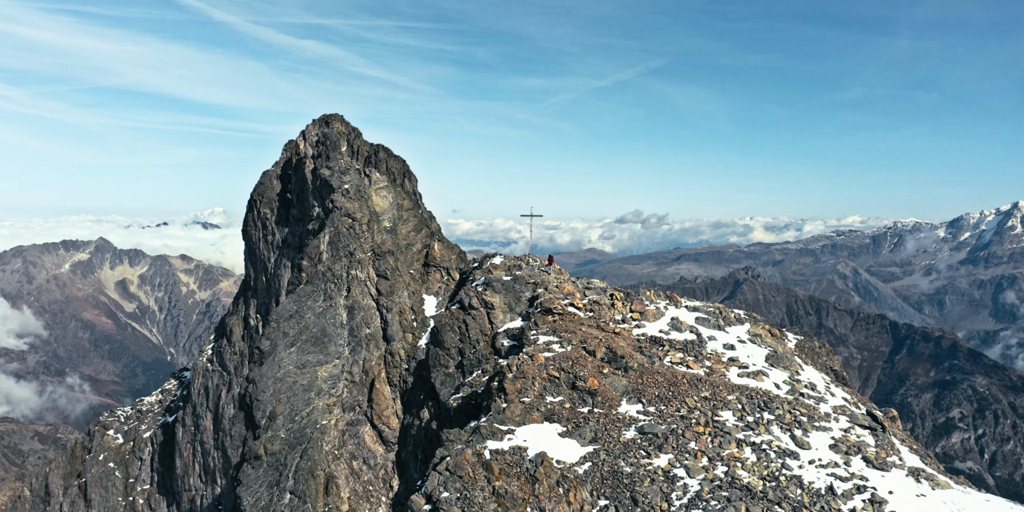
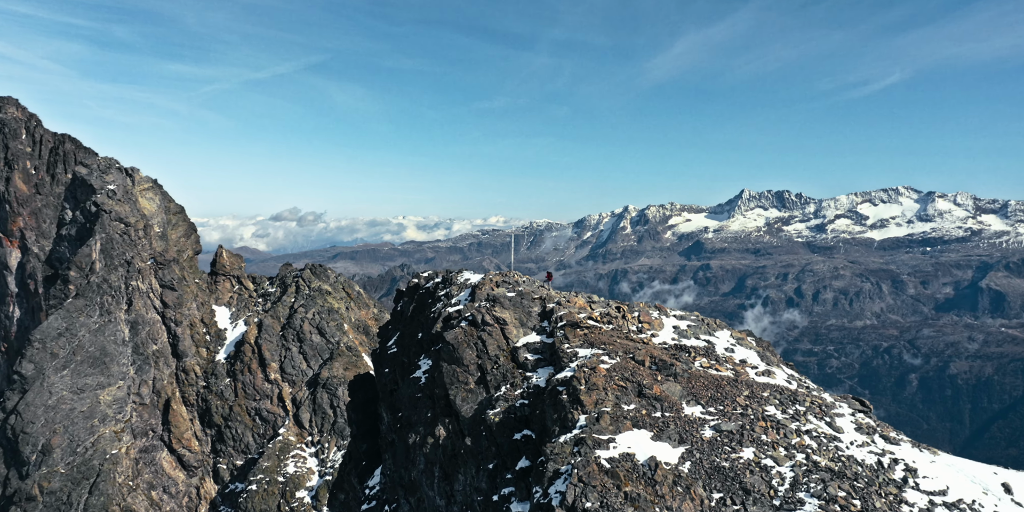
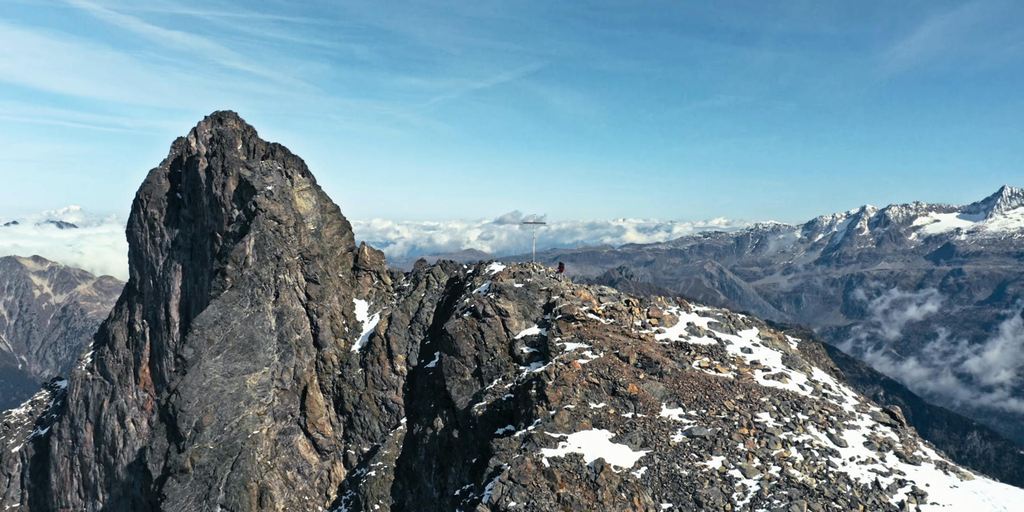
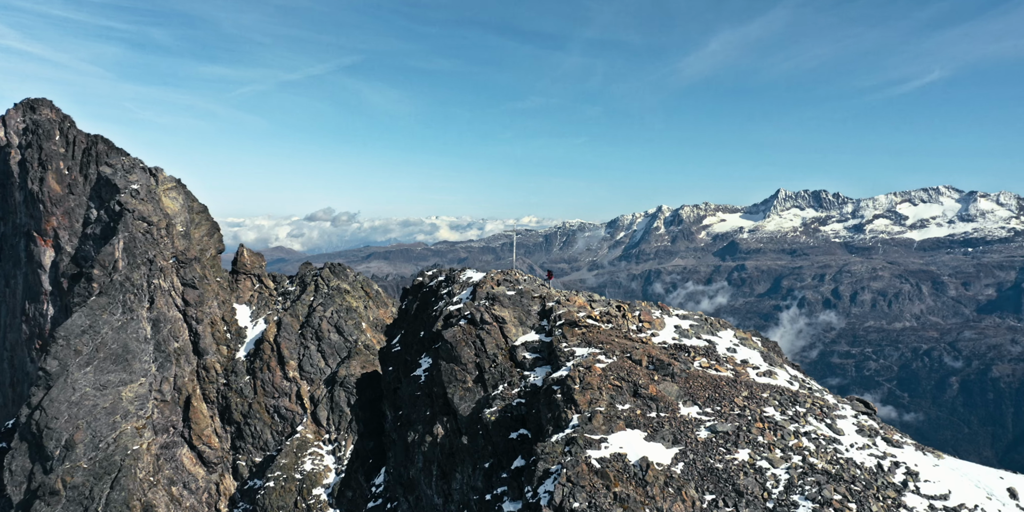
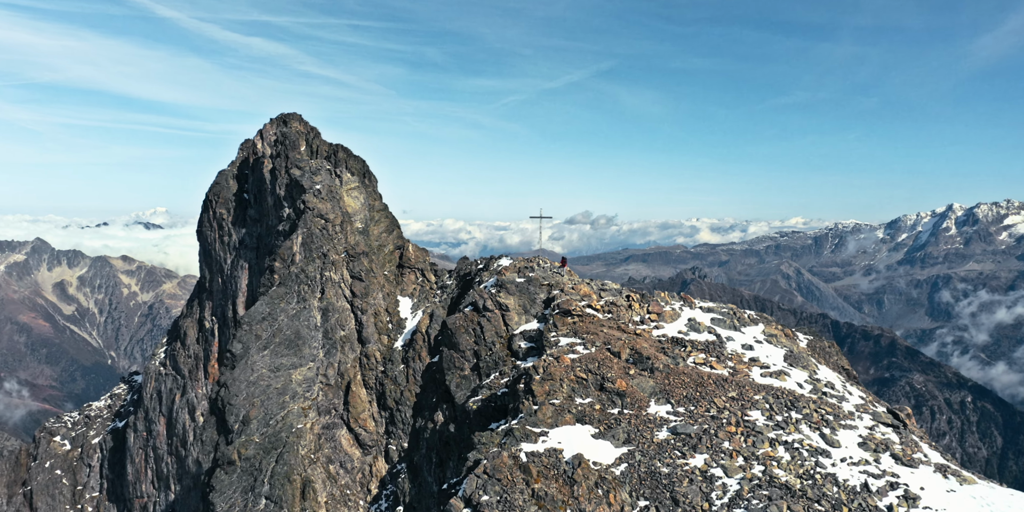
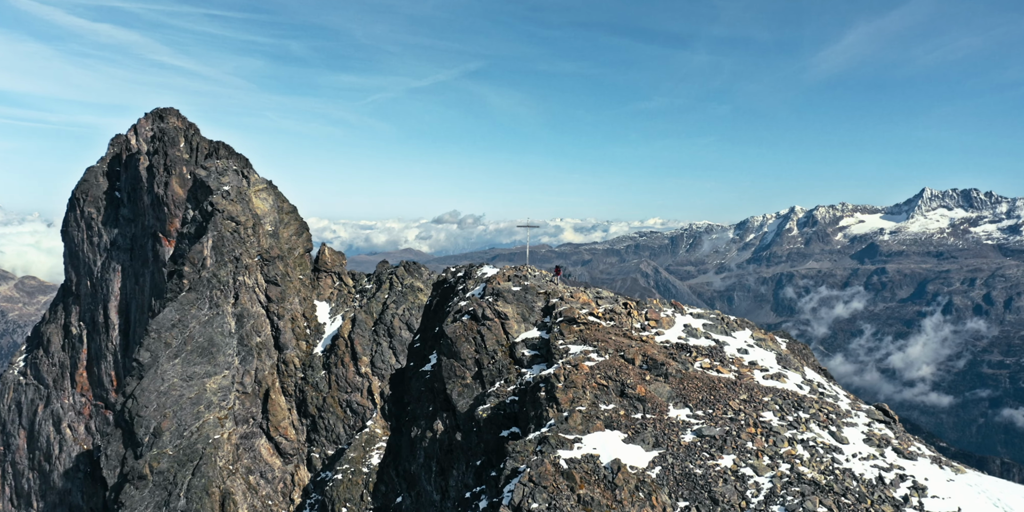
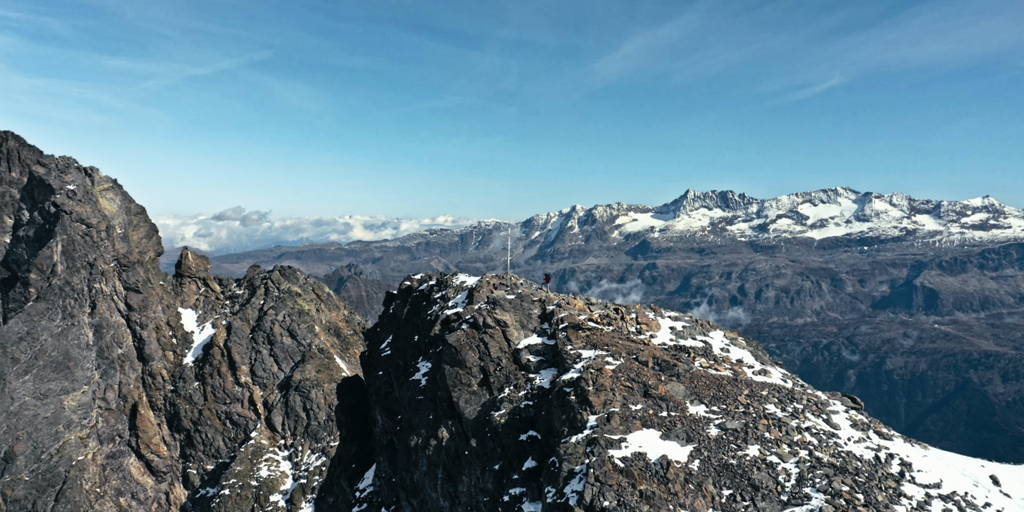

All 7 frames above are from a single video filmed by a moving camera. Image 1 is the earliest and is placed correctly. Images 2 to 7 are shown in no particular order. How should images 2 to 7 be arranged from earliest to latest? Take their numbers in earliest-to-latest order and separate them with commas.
5, 3, 6, 4, 2, 7
